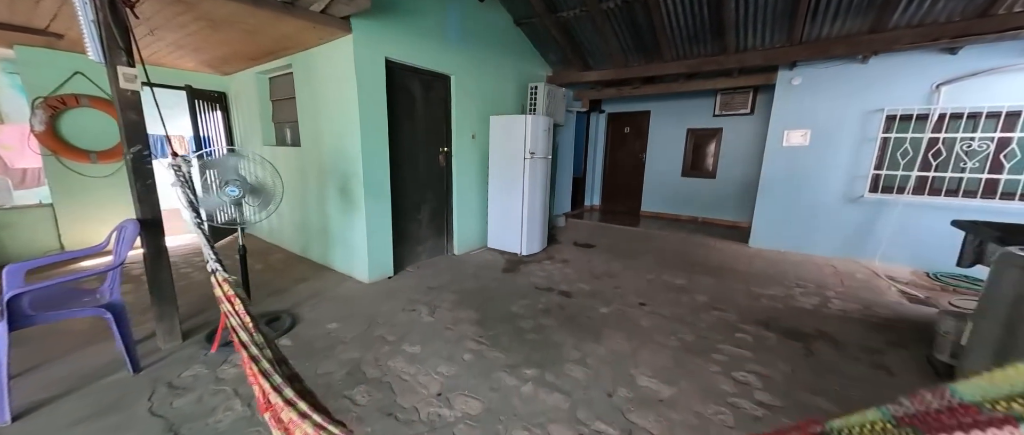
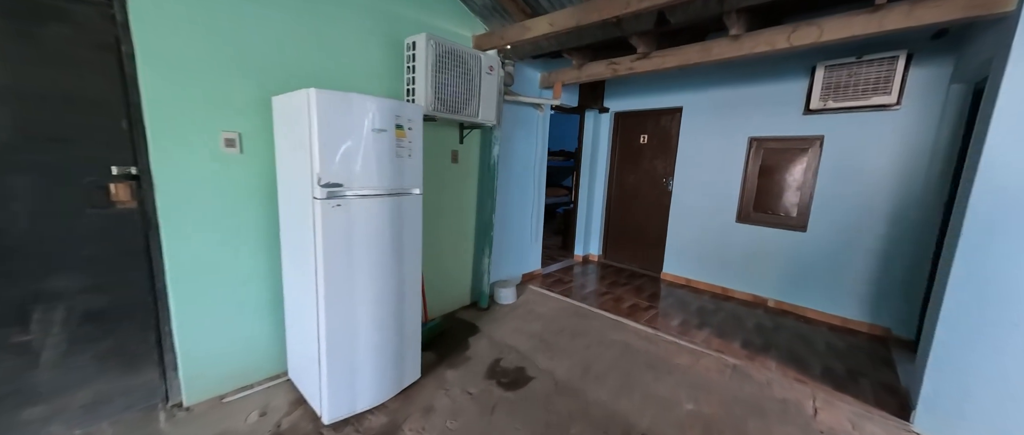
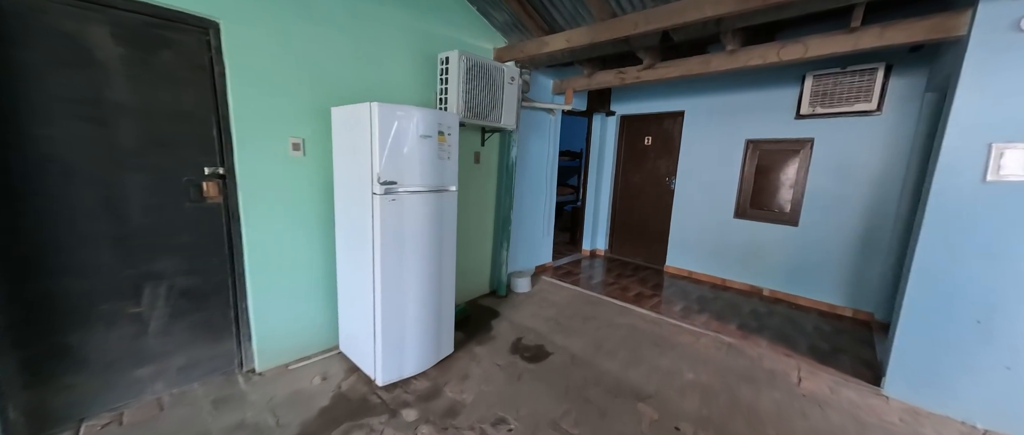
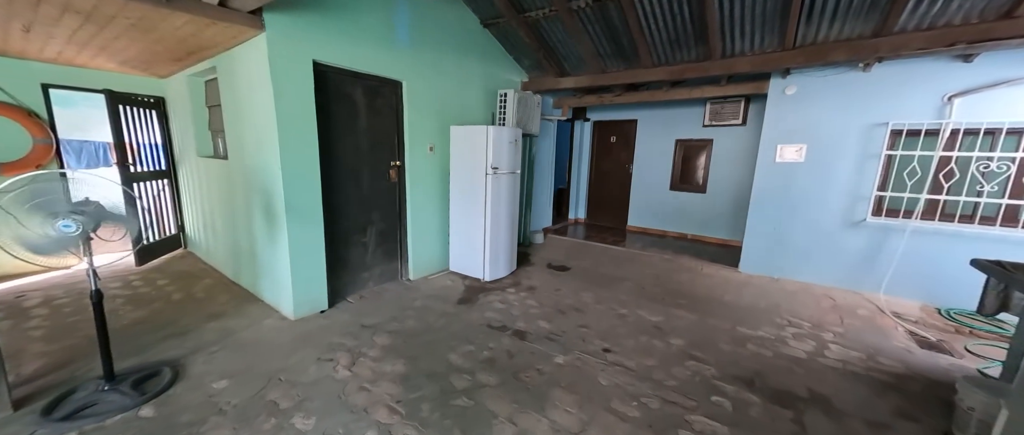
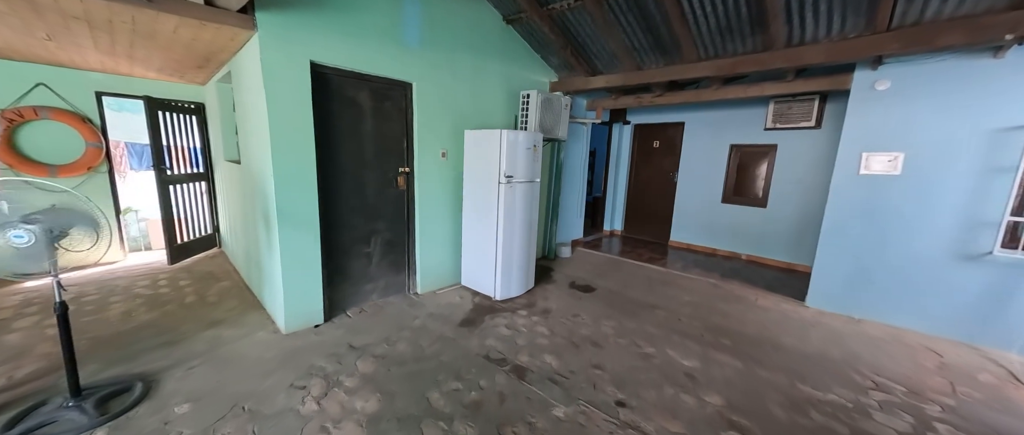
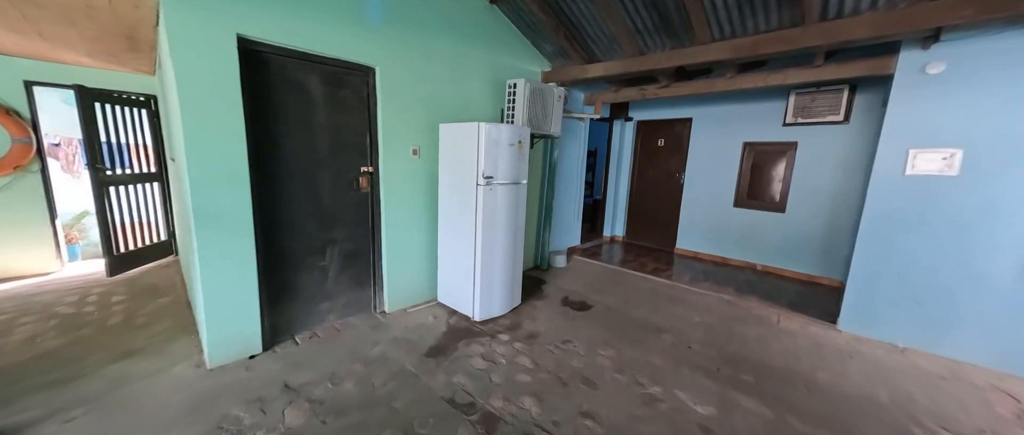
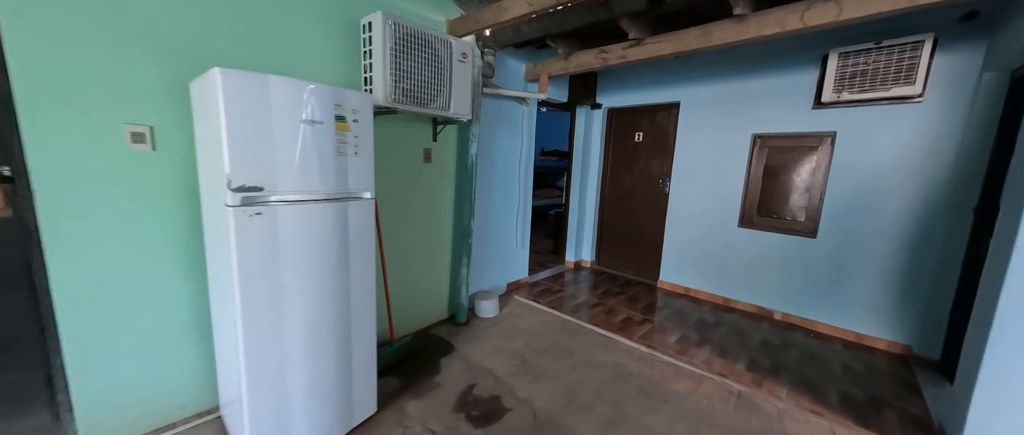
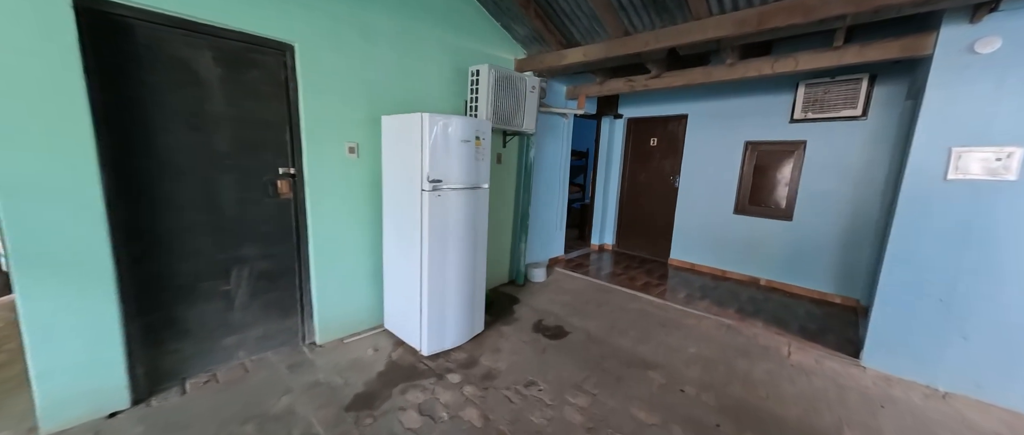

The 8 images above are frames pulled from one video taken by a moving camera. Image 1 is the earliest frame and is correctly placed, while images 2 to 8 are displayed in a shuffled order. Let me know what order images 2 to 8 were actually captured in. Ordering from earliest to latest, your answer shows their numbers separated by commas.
4, 5, 6, 8, 3, 2, 7
